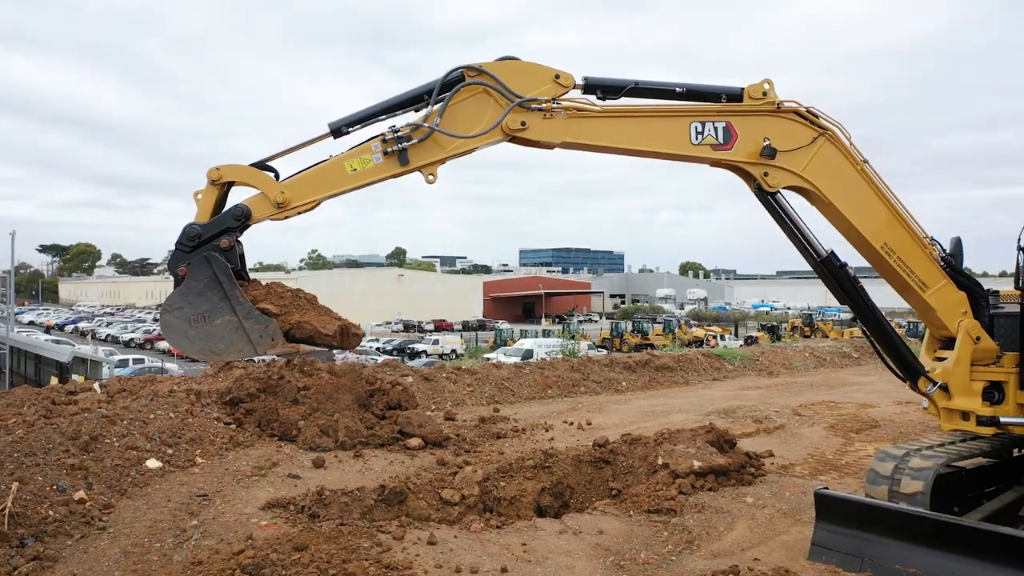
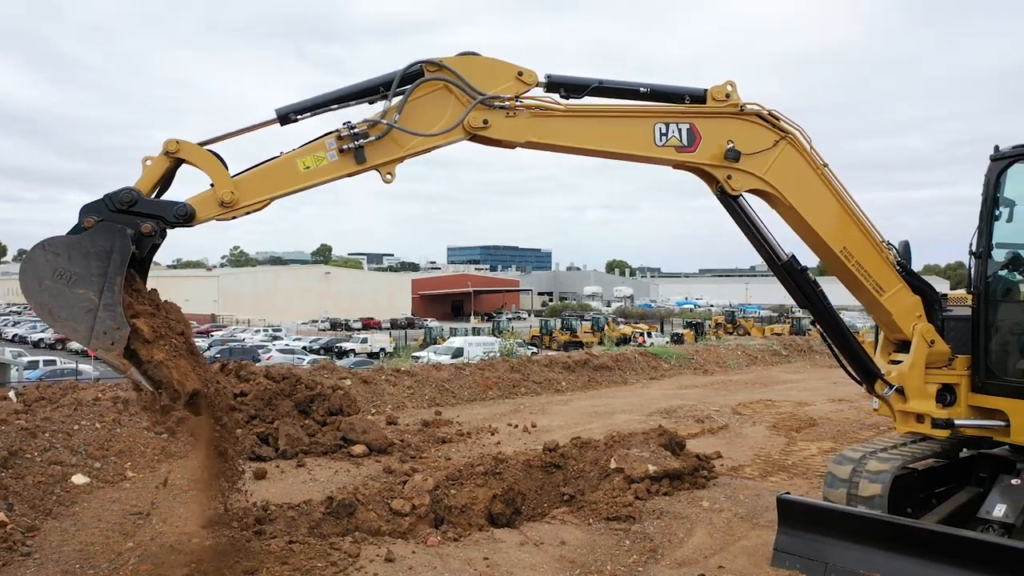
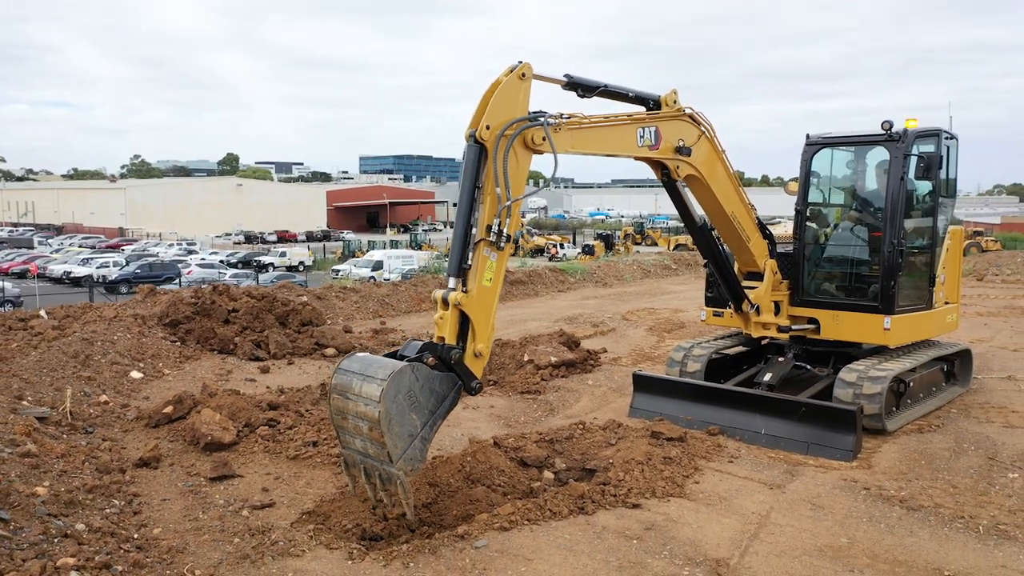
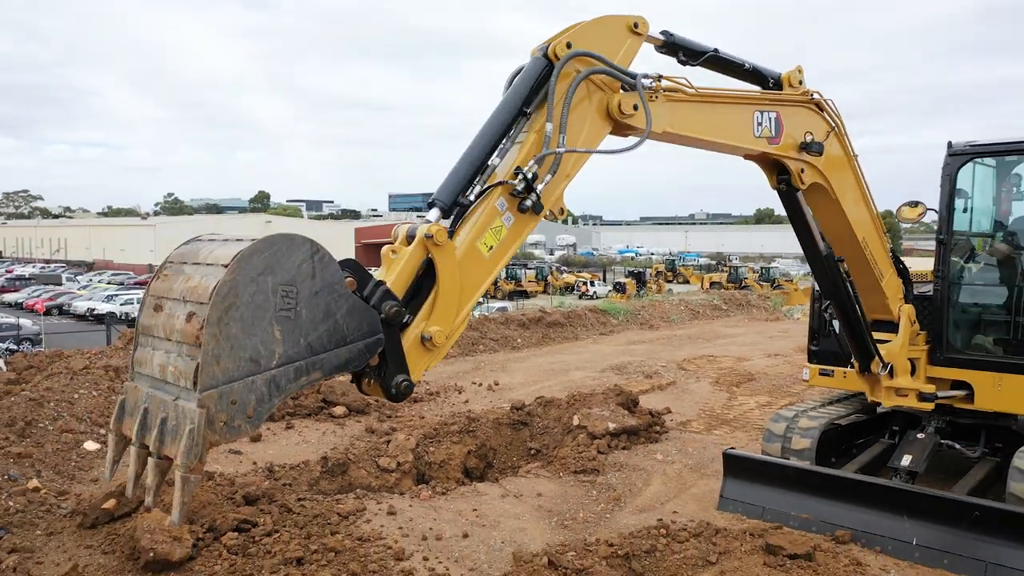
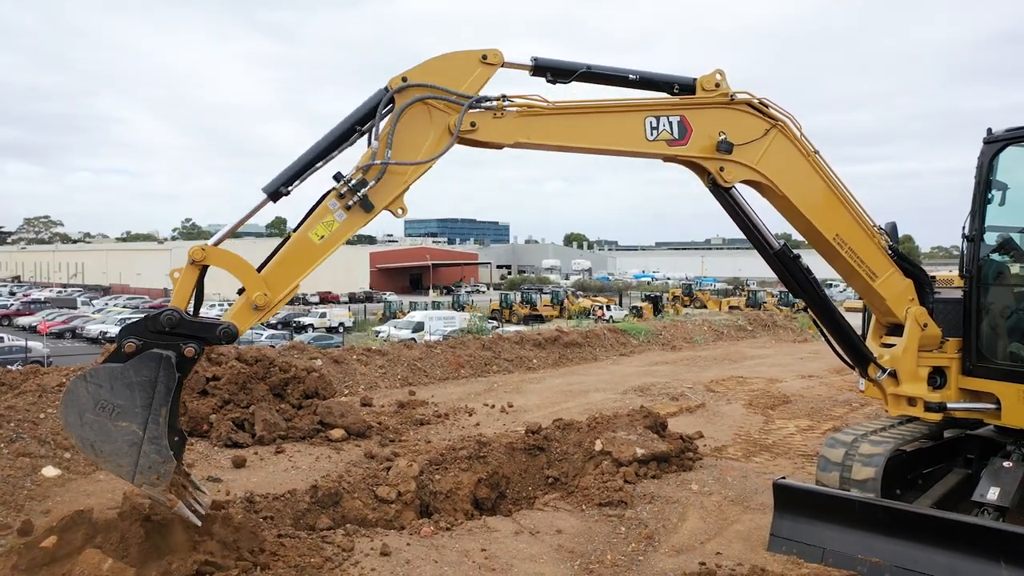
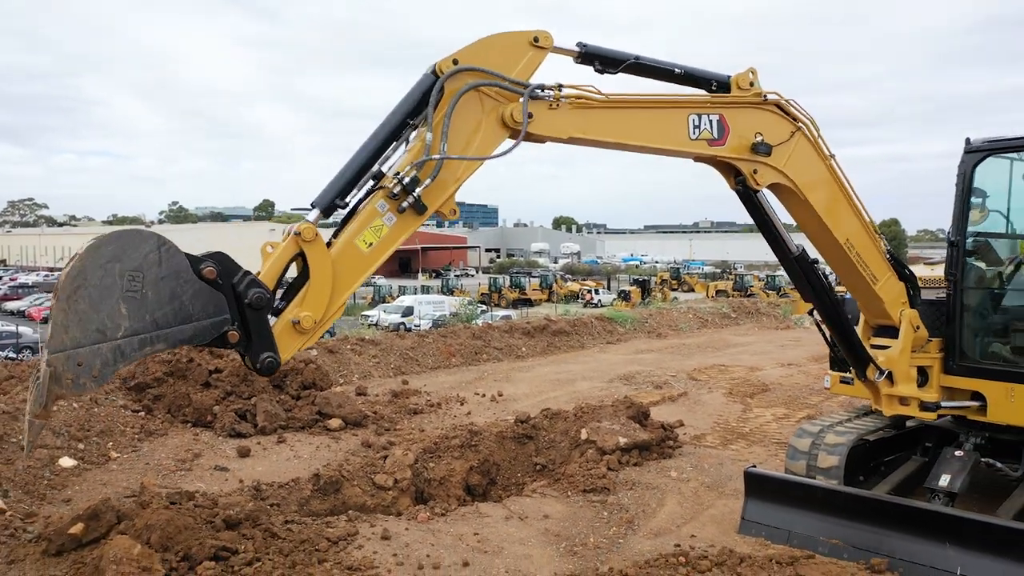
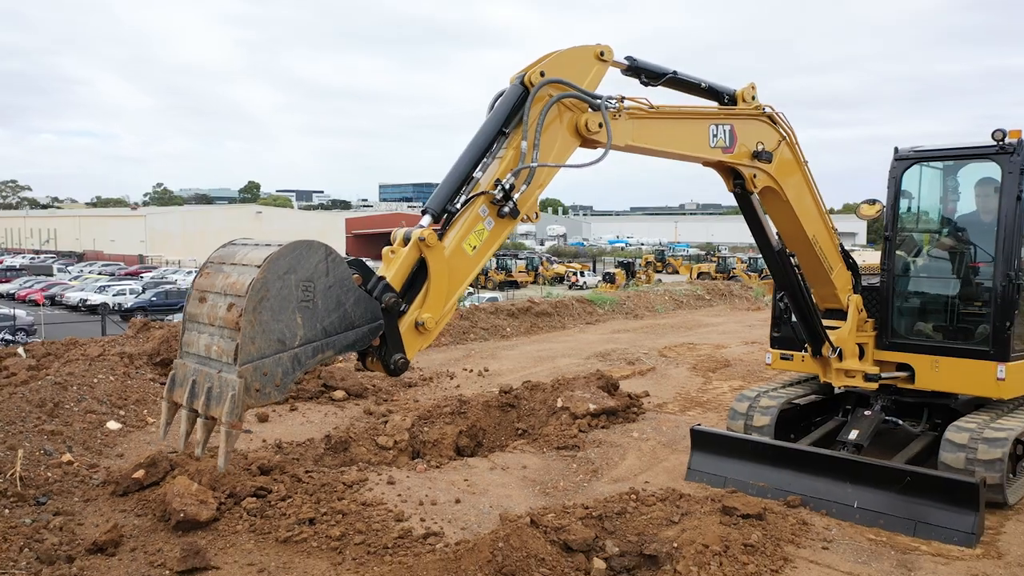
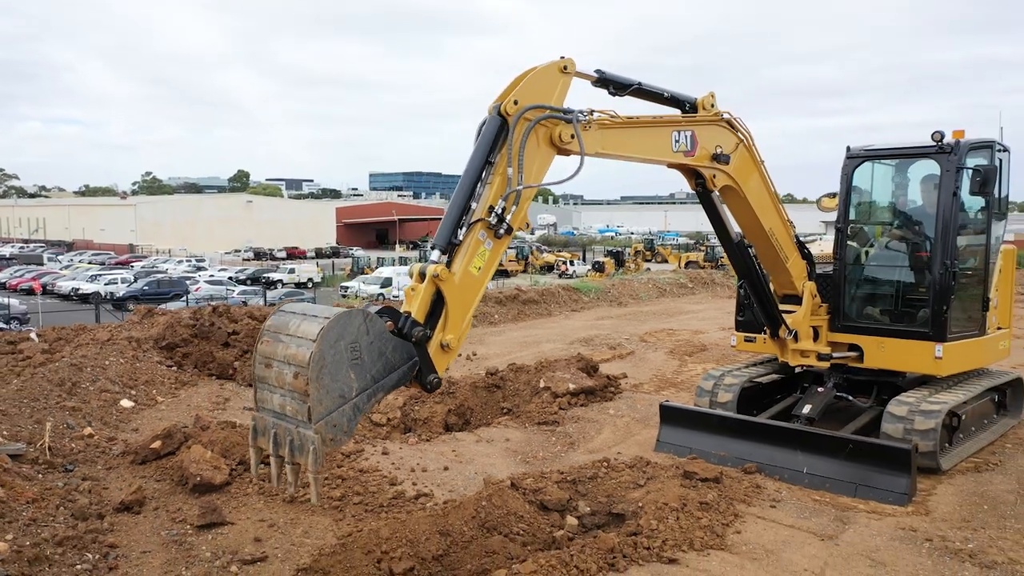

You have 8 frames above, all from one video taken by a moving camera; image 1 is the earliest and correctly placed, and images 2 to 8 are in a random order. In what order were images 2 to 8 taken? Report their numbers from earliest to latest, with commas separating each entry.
2, 5, 6, 4, 7, 8, 3
